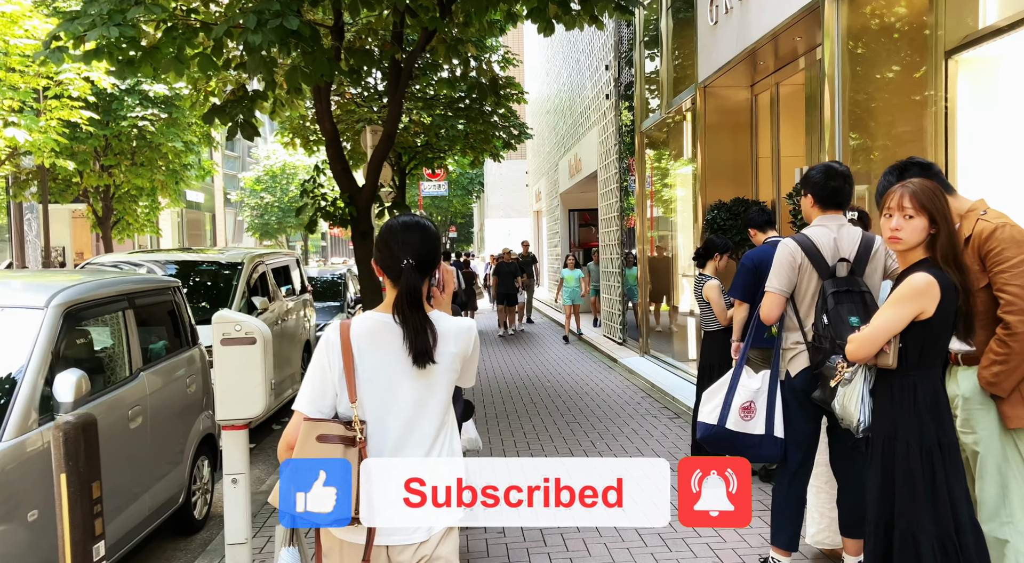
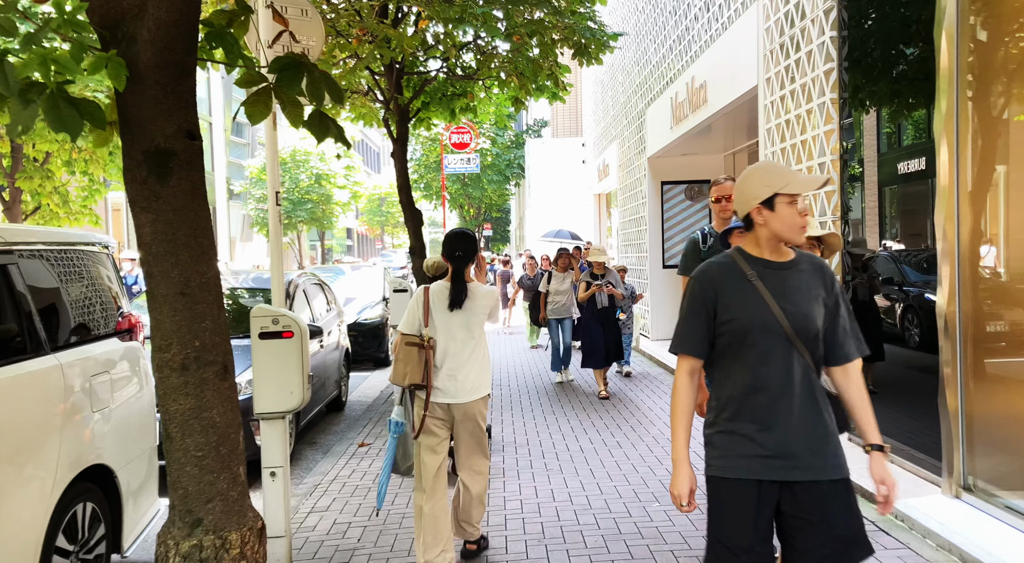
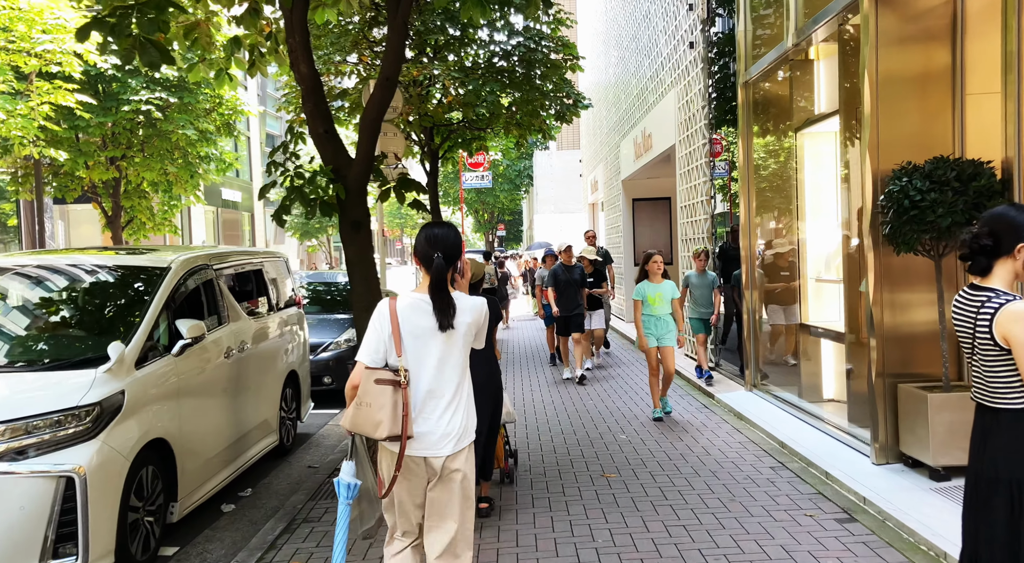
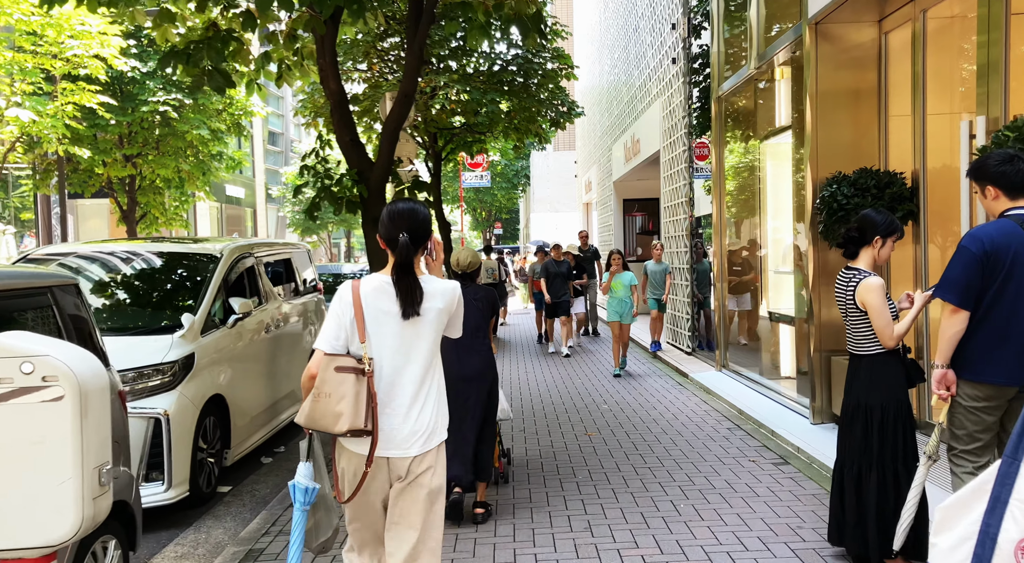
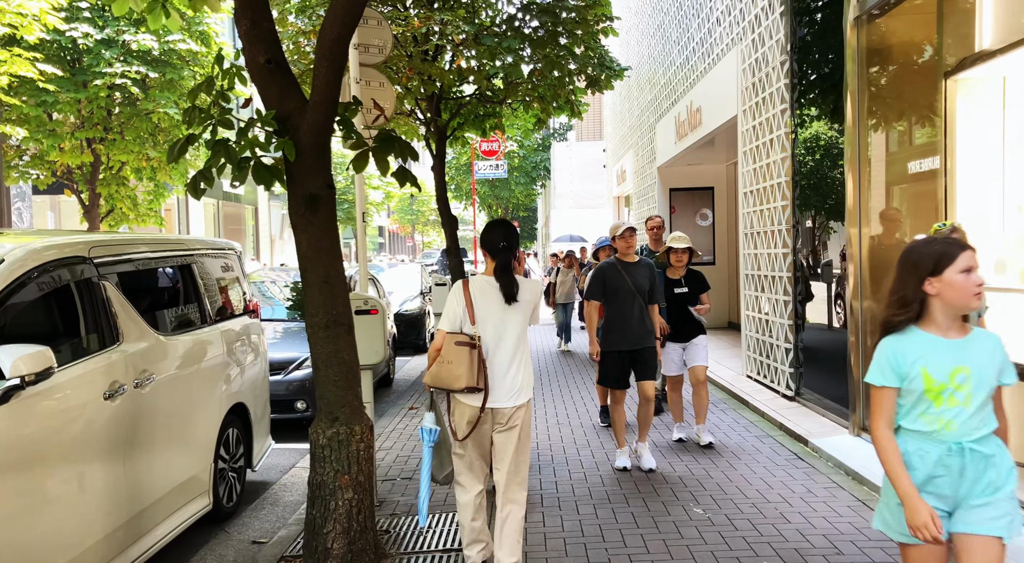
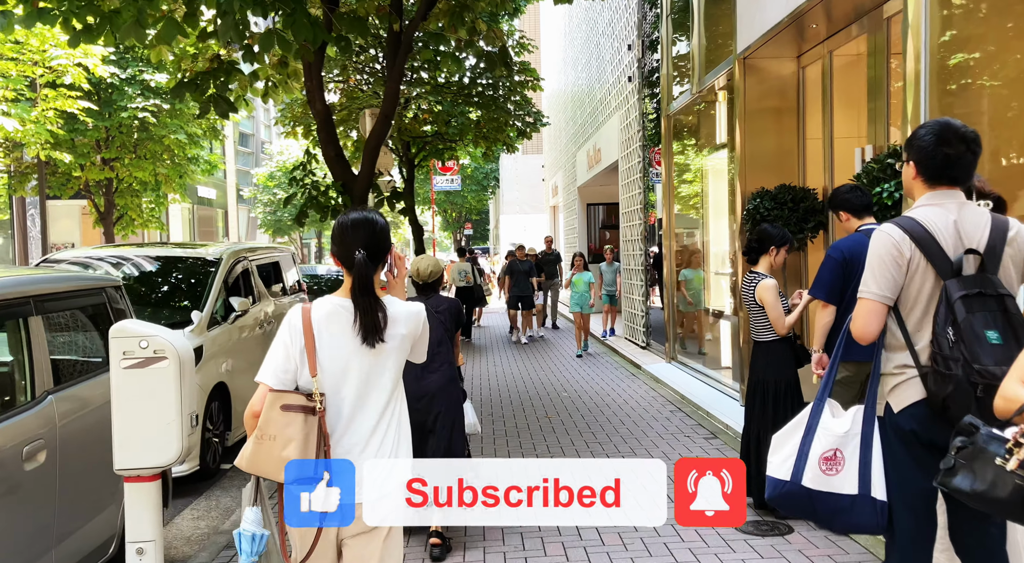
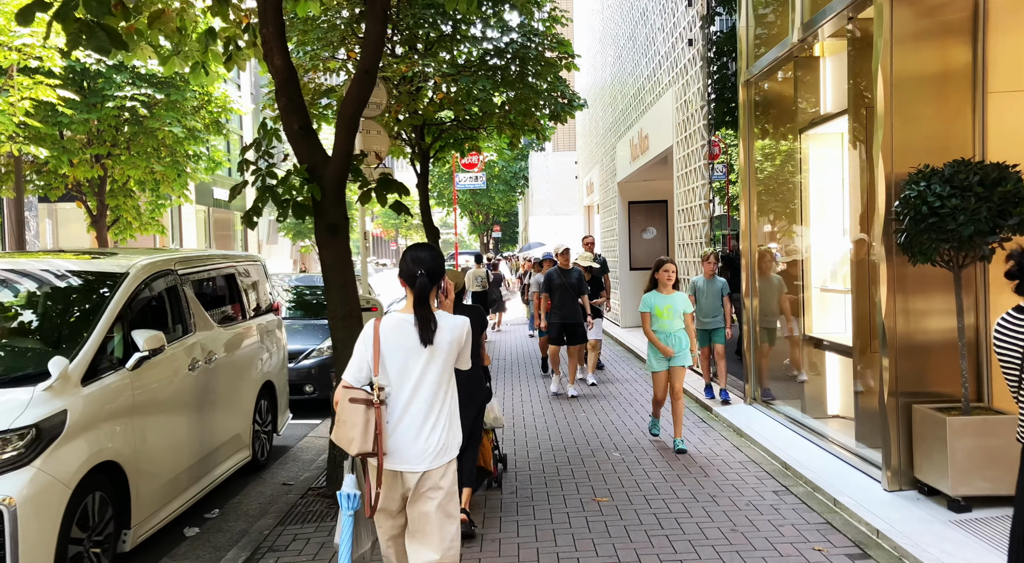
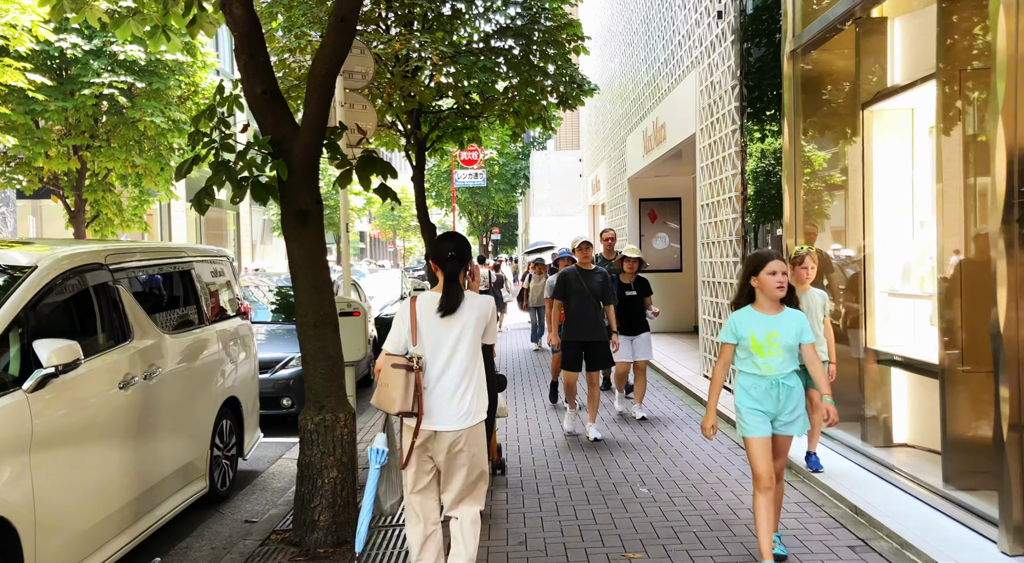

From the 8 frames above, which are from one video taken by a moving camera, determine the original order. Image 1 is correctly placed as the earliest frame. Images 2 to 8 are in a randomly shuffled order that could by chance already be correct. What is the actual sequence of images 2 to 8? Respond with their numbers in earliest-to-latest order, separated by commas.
6, 4, 3, 7, 8, 5, 2
